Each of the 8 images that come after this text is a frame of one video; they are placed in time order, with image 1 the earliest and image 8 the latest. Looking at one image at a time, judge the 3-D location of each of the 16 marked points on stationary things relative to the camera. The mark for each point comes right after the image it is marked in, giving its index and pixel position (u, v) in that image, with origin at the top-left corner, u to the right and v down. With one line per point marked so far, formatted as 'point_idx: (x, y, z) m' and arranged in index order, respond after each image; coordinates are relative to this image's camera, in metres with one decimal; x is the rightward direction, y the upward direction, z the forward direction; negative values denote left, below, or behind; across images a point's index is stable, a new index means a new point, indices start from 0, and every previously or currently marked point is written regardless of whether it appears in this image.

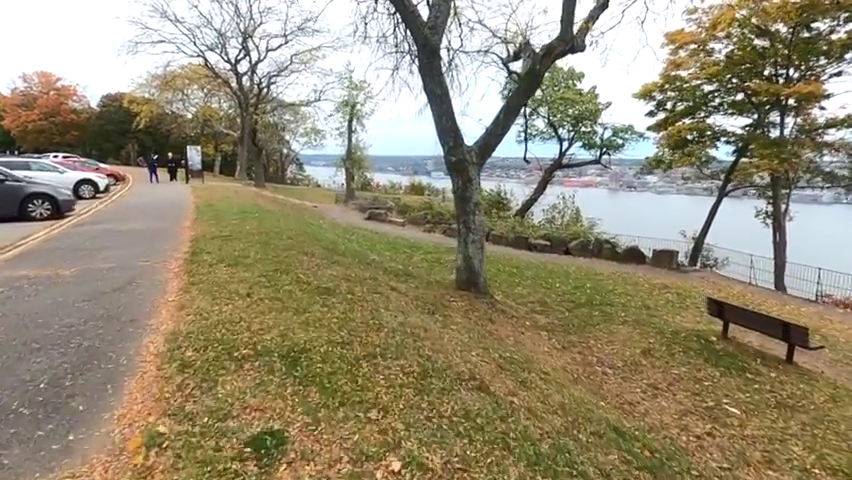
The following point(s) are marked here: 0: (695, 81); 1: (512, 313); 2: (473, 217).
0: (+11.0, +6.5, +18.6) m
1: (+1.6, -1.4, +8.5) m
2: (+0.9, +0.4, +8.6) m
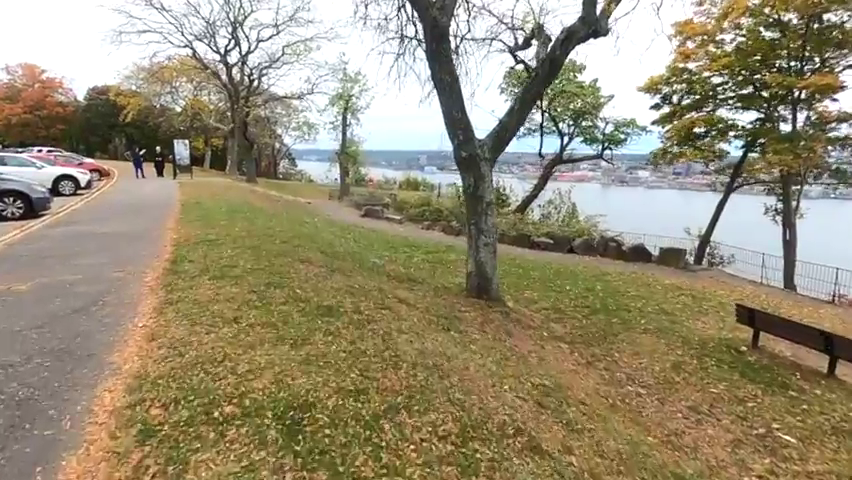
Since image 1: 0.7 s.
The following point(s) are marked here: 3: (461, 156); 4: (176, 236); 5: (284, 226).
0: (+10.9, +6.5, +17.9) m
1: (+1.7, -1.4, +7.8) m
2: (+1.0, +0.4, +7.8) m
3: (+0.6, +1.4, +7.8) m
4: (-4.1, 0.0, +7.5) m
5: (-3.0, +0.3, +9.5) m
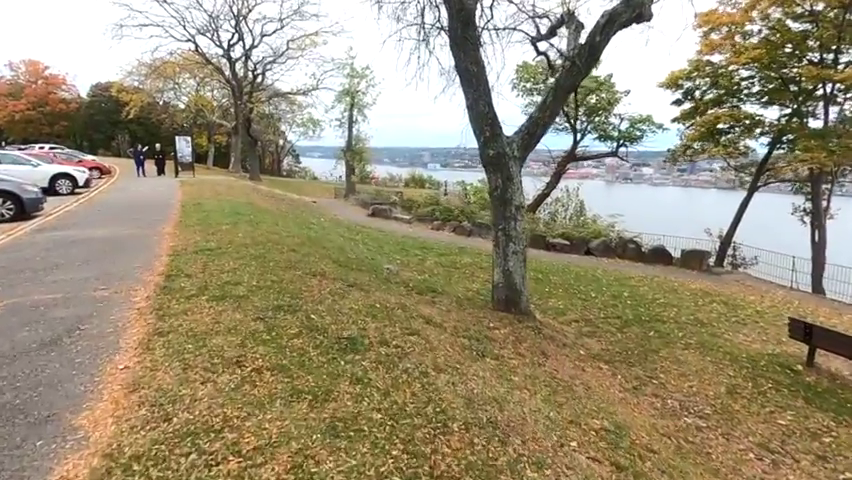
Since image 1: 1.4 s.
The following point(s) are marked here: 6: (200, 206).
0: (+11.4, +6.5, +17.1) m
1: (+2.1, -1.5, +7.0) m
2: (+1.4, +0.3, +7.1) m
3: (+0.9, +1.3, +7.1) m
4: (-3.8, -0.1, +6.8) m
5: (-2.6, +0.2, +8.8) m
6: (-5.4, +0.8, +10.9) m
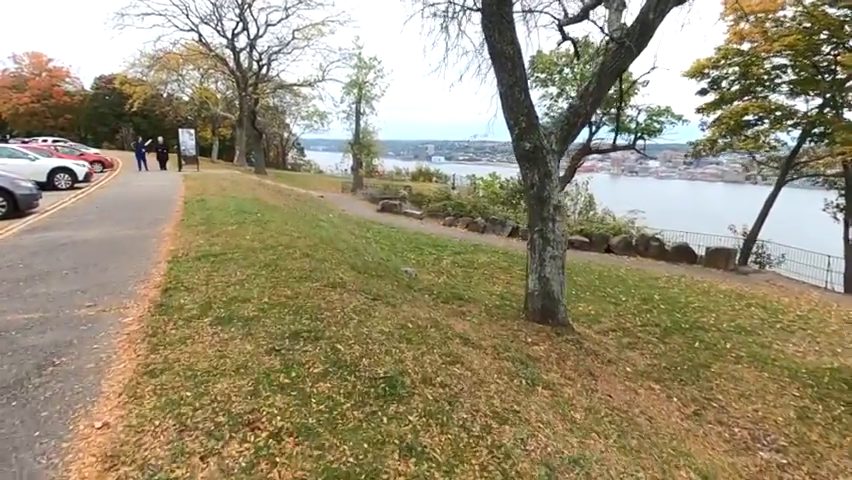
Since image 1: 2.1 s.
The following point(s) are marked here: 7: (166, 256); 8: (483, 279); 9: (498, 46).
0: (+11.8, +6.6, +16.1) m
1: (+2.5, -1.6, +6.3) m
2: (+1.7, +0.2, +6.4) m
3: (+1.3, +1.2, +6.3) m
4: (-3.4, -0.1, +6.1) m
5: (-2.2, +0.2, +8.1) m
6: (-5.0, +0.8, +10.3) m
7: (-3.3, -0.2, +5.7) m
8: (+1.3, -0.9, +10.9) m
9: (+1.0, +2.6, +6.1) m
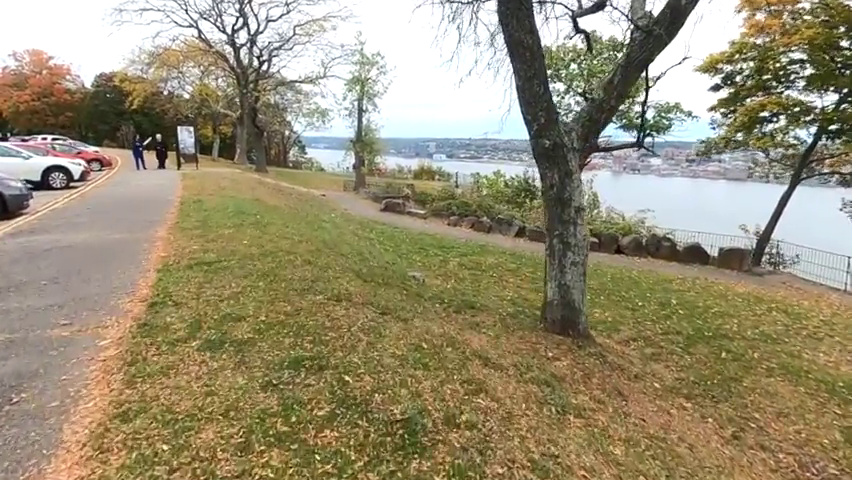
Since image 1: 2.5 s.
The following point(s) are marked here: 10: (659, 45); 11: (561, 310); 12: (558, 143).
0: (+12.0, +6.5, +15.6) m
1: (+2.6, -1.6, +5.8) m
2: (+1.9, +0.1, +5.9) m
3: (+1.5, +1.2, +5.9) m
4: (-3.2, -0.2, +5.7) m
5: (-2.1, +0.1, +7.7) m
6: (-4.8, +0.8, +9.8) m
7: (-3.1, -0.3, +5.3) m
8: (+1.5, -1.0, +10.4) m
9: (+1.1, +2.5, +5.6) m
10: (+2.9, +2.4, +5.7) m
11: (+1.8, -0.9, +6.0) m
12: (+1.7, +1.2, +5.8) m
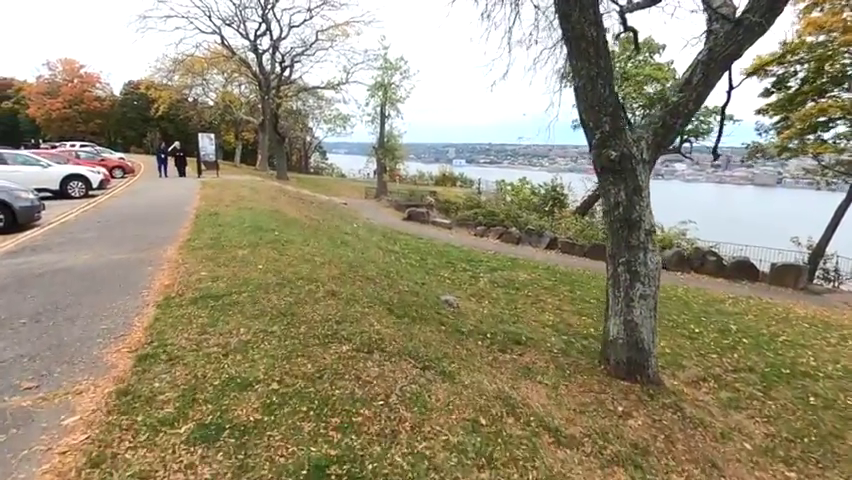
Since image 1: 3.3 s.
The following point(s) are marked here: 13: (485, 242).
0: (+12.9, +6.1, +14.3) m
1: (+3.0, -2.0, +4.9) m
2: (+2.3, -0.2, +5.0) m
3: (+1.9, +0.9, +5.0) m
4: (-2.8, -0.5, +5.0) m
5: (-1.5, -0.2, +6.9) m
6: (-4.2, +0.5, +9.2) m
7: (-2.7, -0.5, +4.6) m
8: (+2.1, -1.3, +9.5) m
9: (+1.6, +2.2, +4.8) m
10: (+3.4, +2.1, +4.8) m
11: (+2.2, -1.2, +5.1) m
12: (+2.1, +0.9, +4.9) m
13: (+2.2, -0.1, +17.3) m
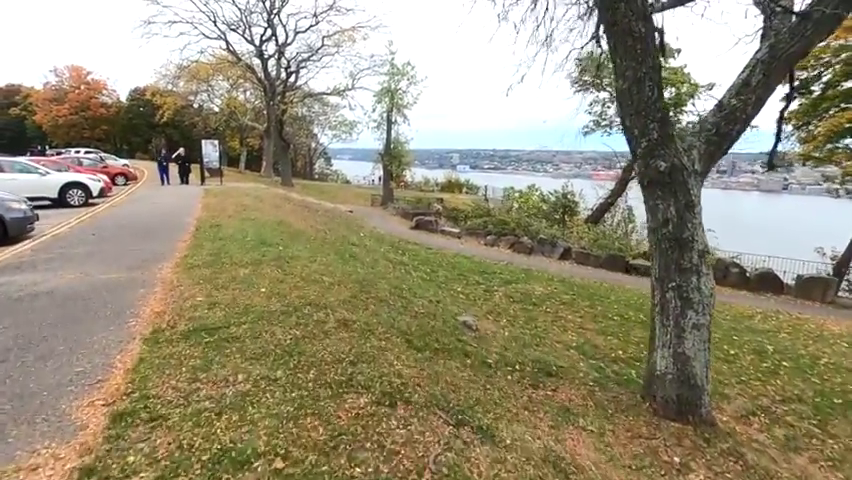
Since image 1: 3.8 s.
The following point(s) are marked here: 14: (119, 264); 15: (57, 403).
0: (+13.2, +5.7, +13.7) m
1: (+3.3, -2.2, +4.2) m
2: (+2.6, -0.4, +4.4) m
3: (+2.2, +0.7, +4.4) m
4: (-2.6, -0.7, +4.4) m
5: (-1.3, -0.4, +6.3) m
6: (-3.9, +0.2, +8.6) m
7: (-2.5, -0.7, +4.0) m
8: (+2.4, -1.6, +8.9) m
9: (+1.8, +2.0, +4.2) m
10: (+3.6, +1.9, +4.2) m
11: (+2.5, -1.4, +4.5) m
12: (+2.4, +0.7, +4.3) m
13: (+2.5, -0.4, +16.7) m
14: (-4.2, -0.3, +6.3) m
15: (-2.3, -1.0, +2.9) m
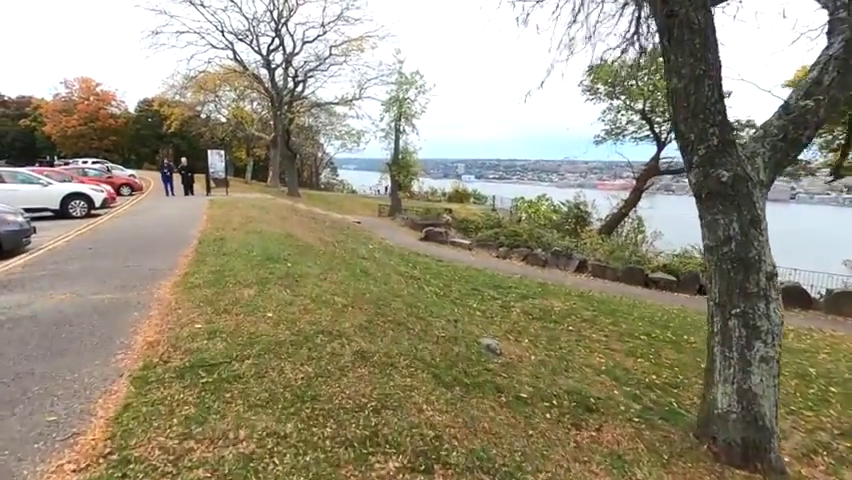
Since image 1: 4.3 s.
0: (+13.6, +5.3, +13.2) m
1: (+3.5, -2.3, +3.6) m
2: (+2.8, -0.5, +3.8) m
3: (+2.4, +0.5, +3.9) m
4: (-2.3, -0.8, +3.9) m
5: (-1.0, -0.6, +5.8) m
6: (-3.6, 0.0, +8.2) m
7: (-2.2, -0.9, +3.5) m
8: (+2.7, -1.9, +8.3) m
9: (+2.0, +1.8, +3.7) m
10: (+3.8, +1.7, +3.7) m
11: (+2.7, -1.6, +3.9) m
12: (+2.6, +0.5, +3.8) m
13: (+2.9, -0.9, +16.1) m
14: (-3.9, -0.5, +5.8) m
15: (-2.1, -1.1, +2.4) m
